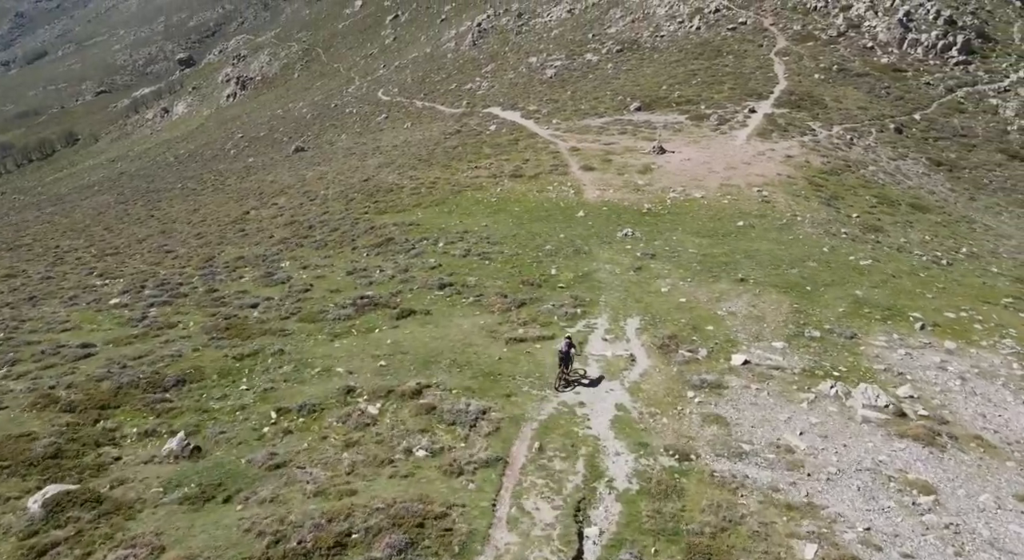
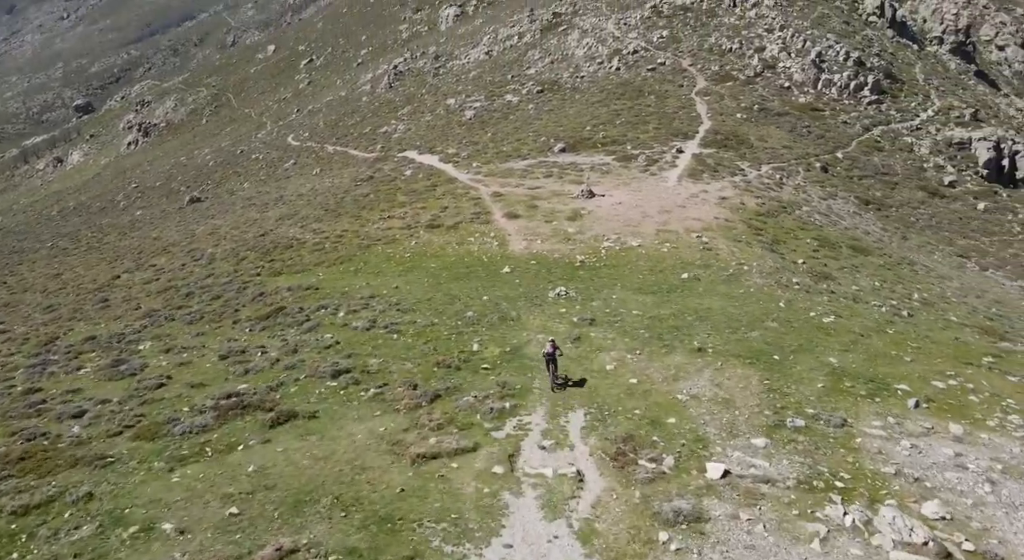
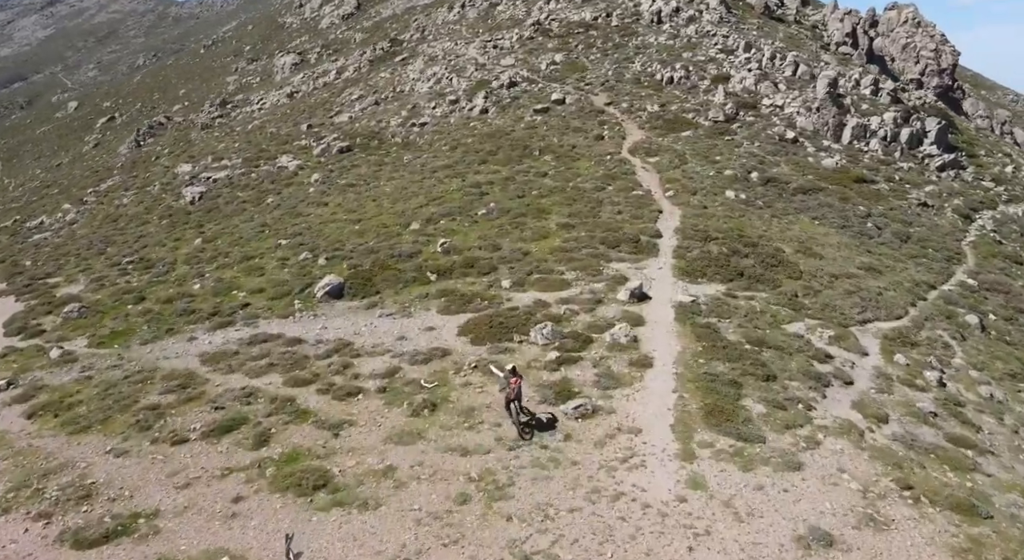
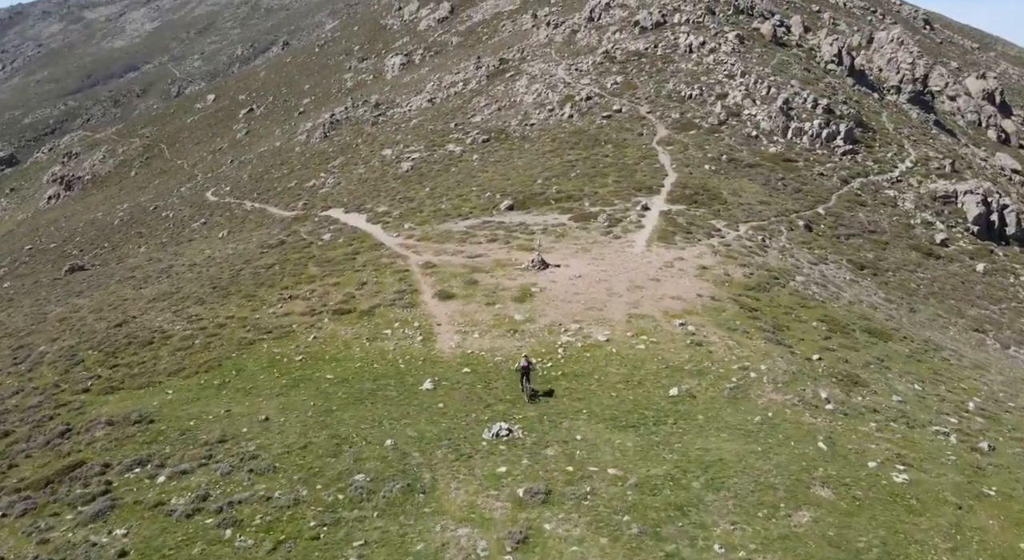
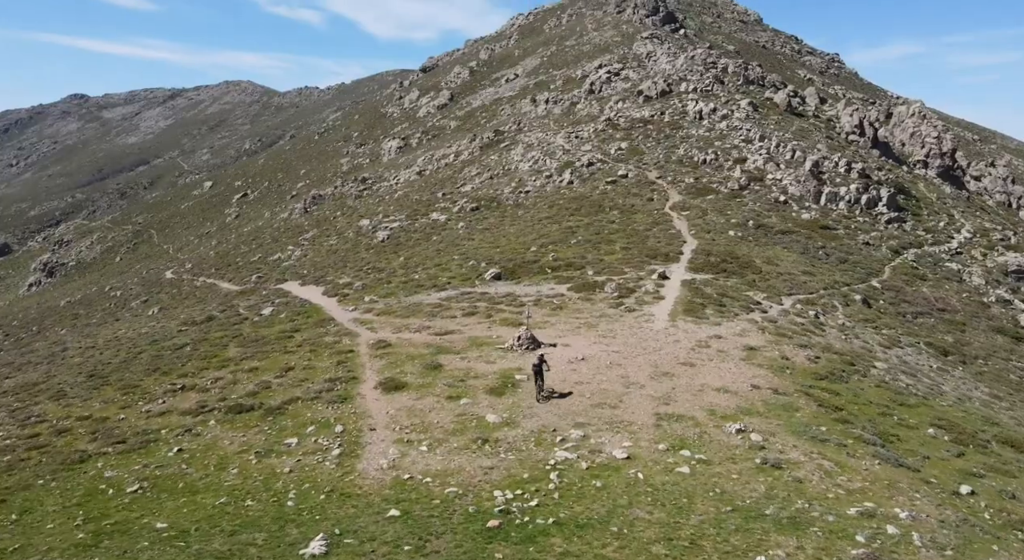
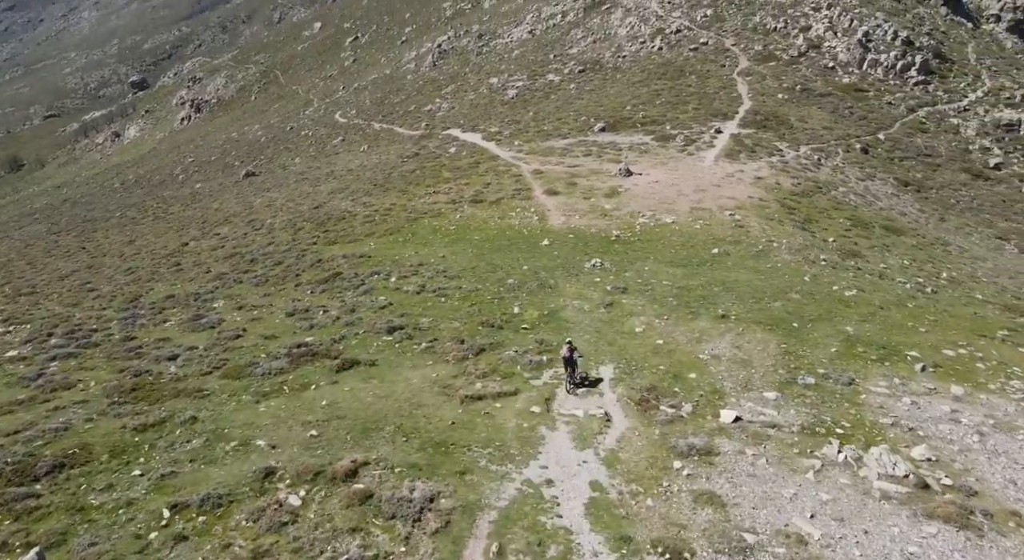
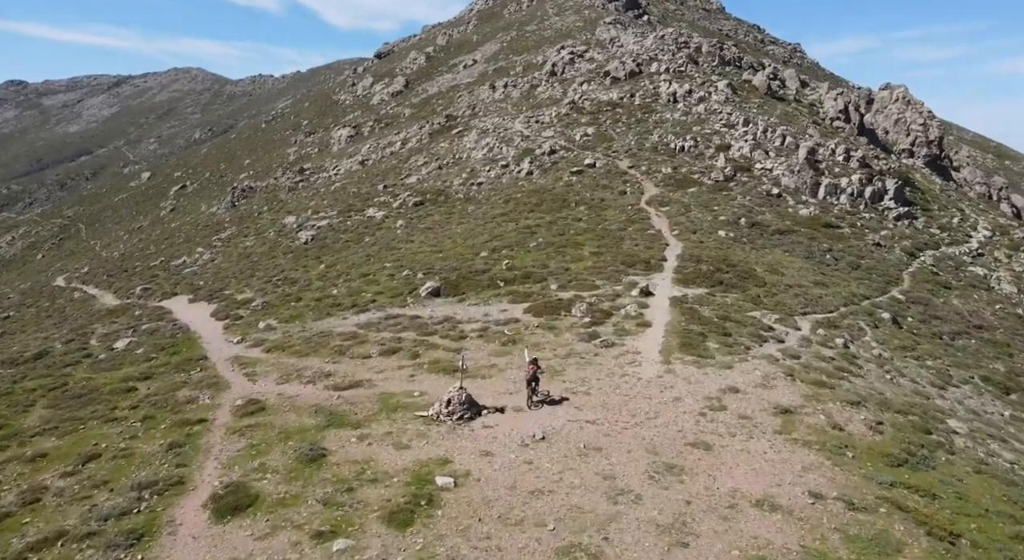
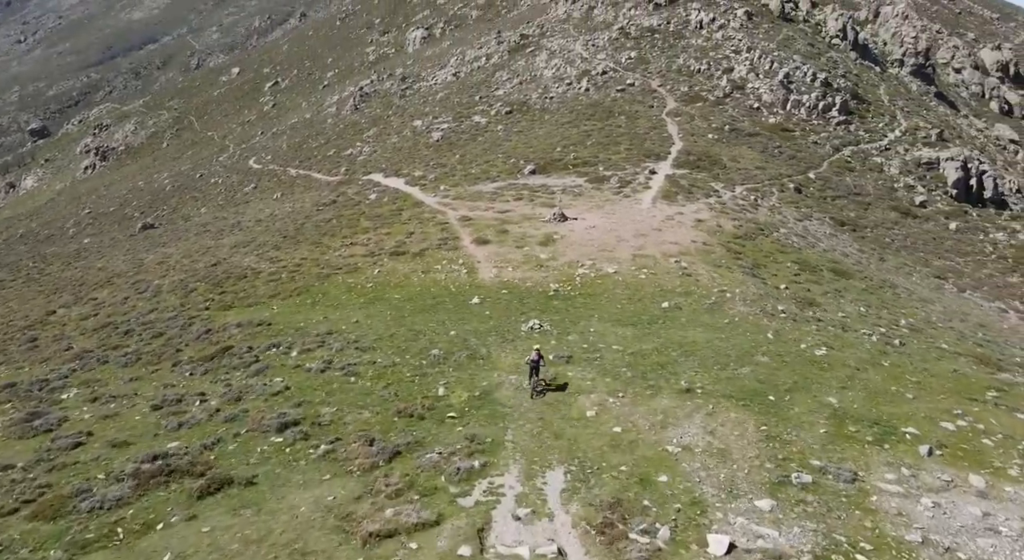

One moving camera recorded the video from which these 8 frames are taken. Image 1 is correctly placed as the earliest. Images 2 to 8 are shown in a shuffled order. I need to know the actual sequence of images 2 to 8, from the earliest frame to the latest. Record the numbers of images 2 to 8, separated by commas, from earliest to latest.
6, 2, 8, 4, 5, 7, 3
